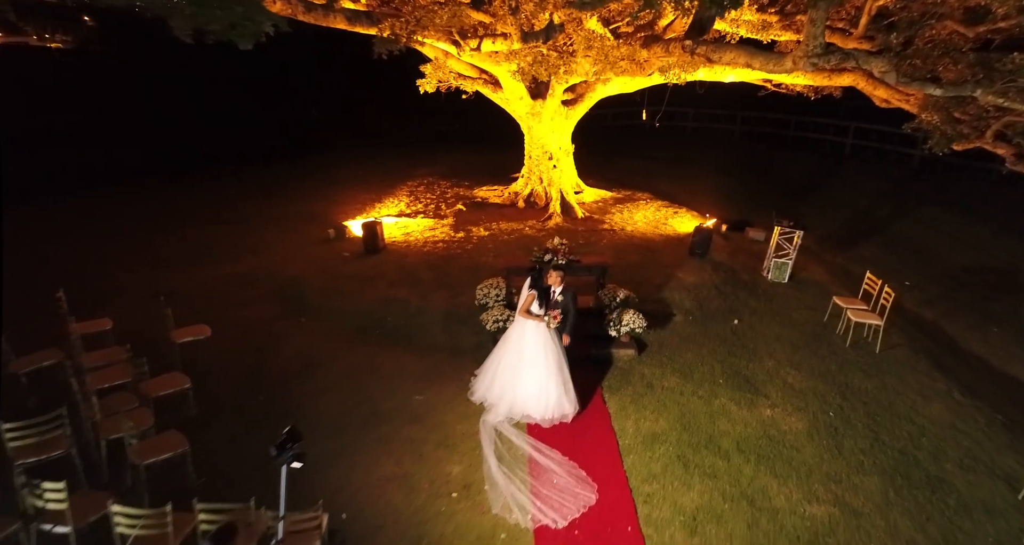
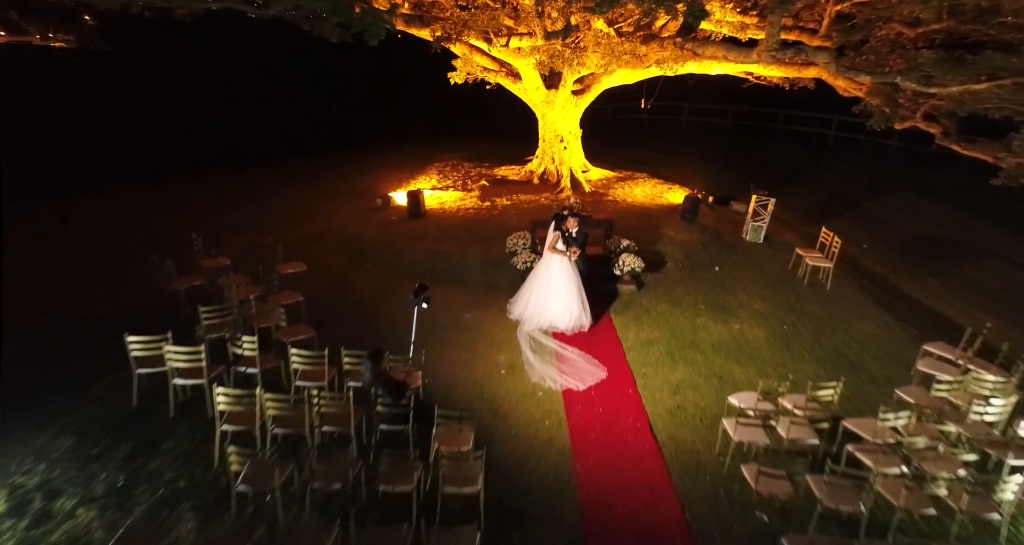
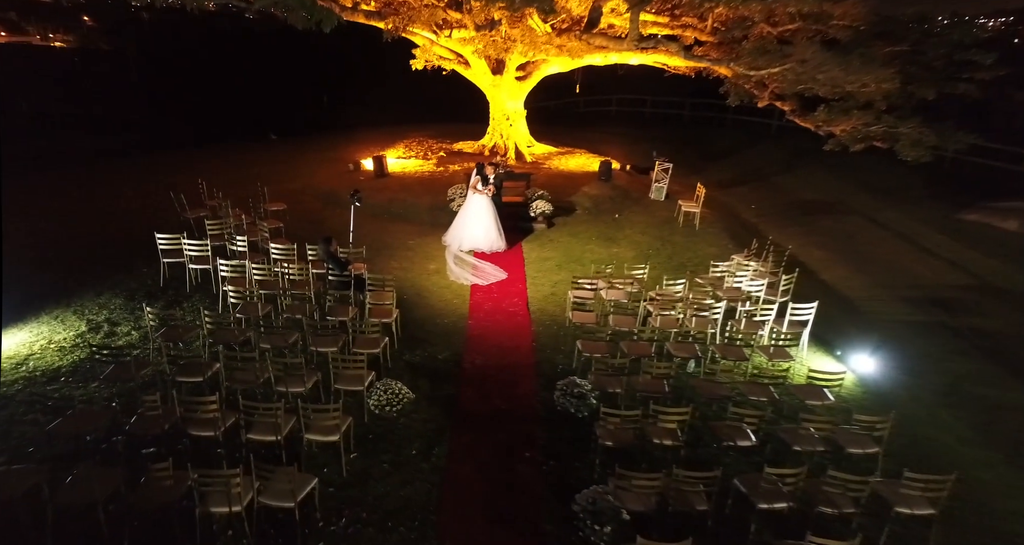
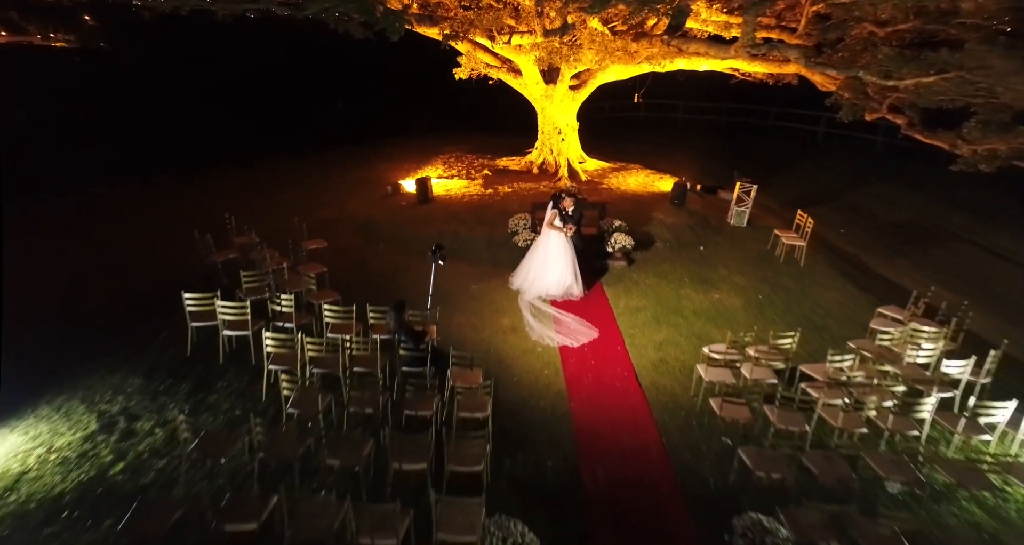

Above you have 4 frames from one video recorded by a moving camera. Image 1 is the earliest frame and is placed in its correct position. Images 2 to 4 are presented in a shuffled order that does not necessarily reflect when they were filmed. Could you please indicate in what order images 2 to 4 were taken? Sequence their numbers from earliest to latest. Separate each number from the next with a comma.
2, 4, 3
